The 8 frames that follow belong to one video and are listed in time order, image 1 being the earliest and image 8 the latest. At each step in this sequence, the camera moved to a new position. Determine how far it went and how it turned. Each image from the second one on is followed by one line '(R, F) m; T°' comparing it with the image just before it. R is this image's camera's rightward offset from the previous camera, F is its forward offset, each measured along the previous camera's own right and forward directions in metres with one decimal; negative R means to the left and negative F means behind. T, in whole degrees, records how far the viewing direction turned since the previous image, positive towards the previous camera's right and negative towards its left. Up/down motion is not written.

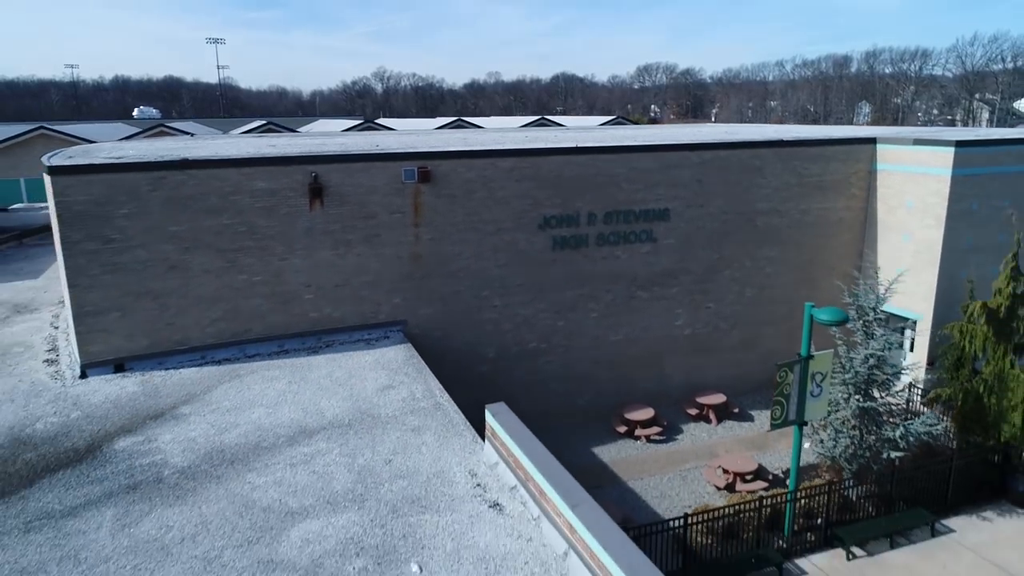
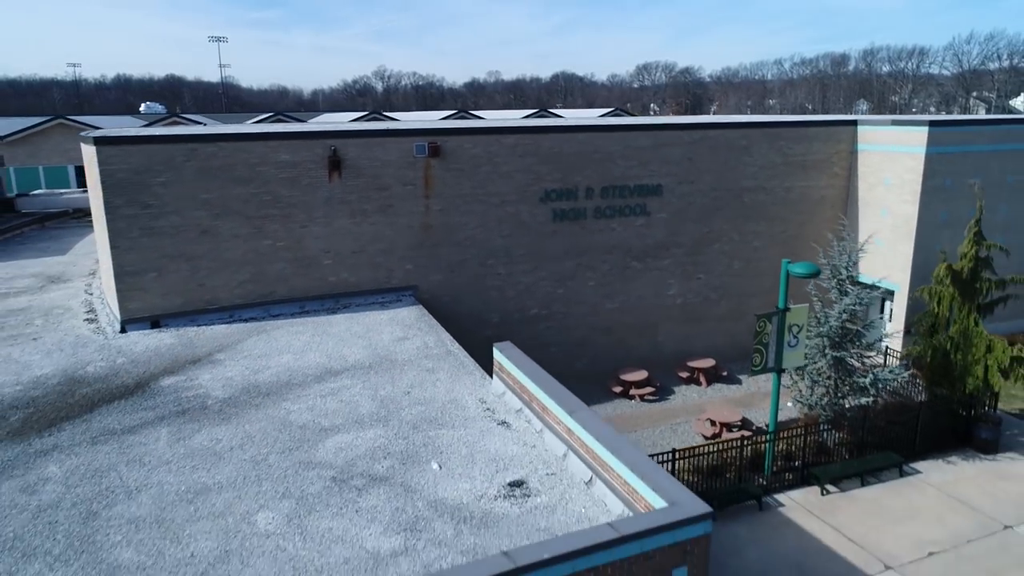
(-0.1, -1.3) m; 0°
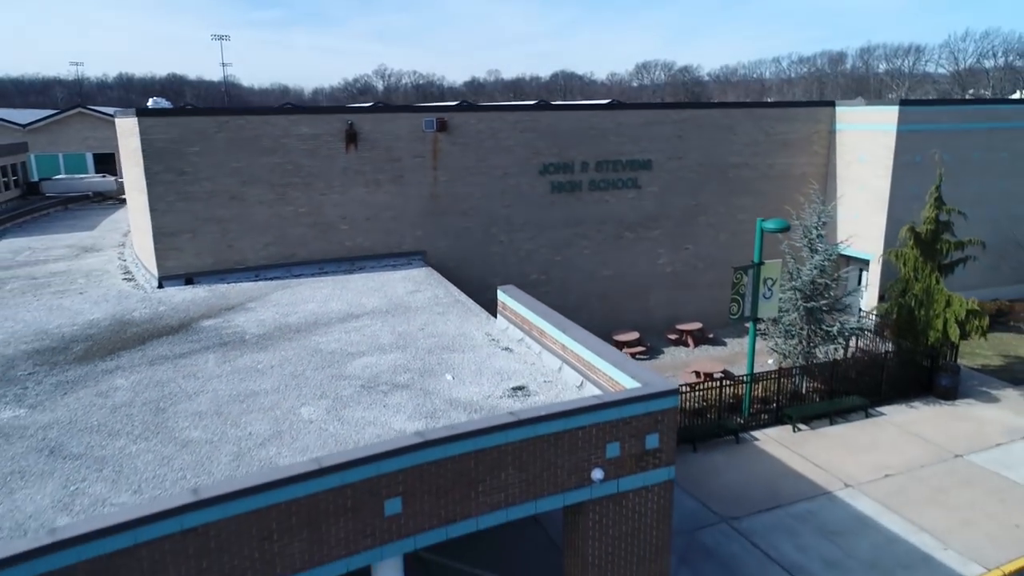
(0.0, -1.6) m; 0°
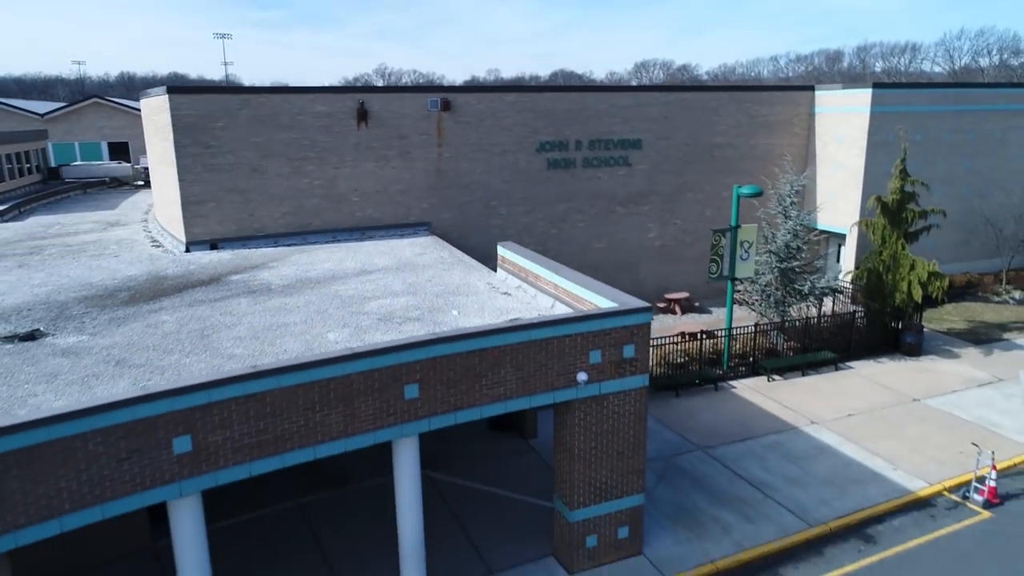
(0.0, -1.5) m; 0°
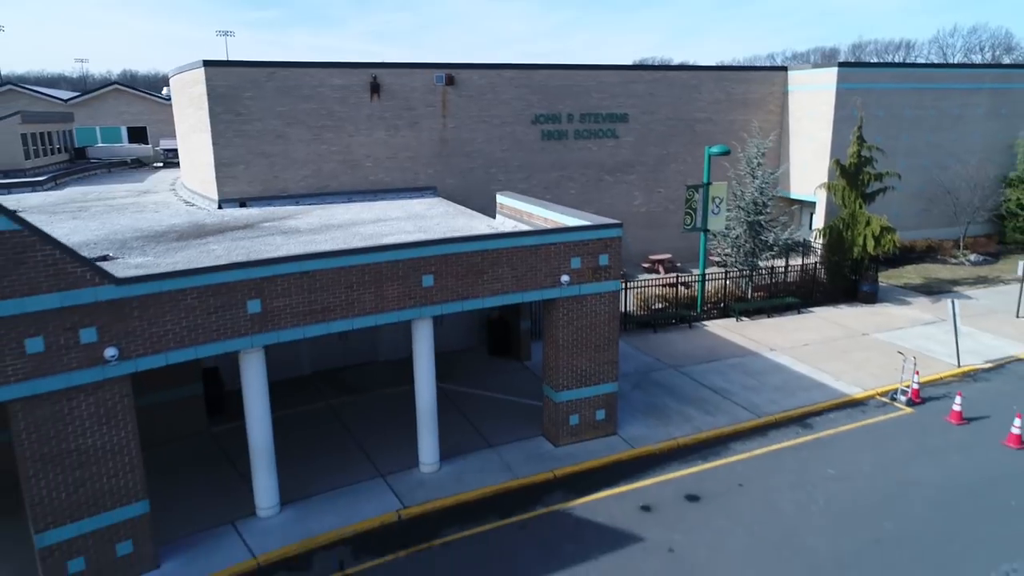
(+0.1, -2.3) m; 0°
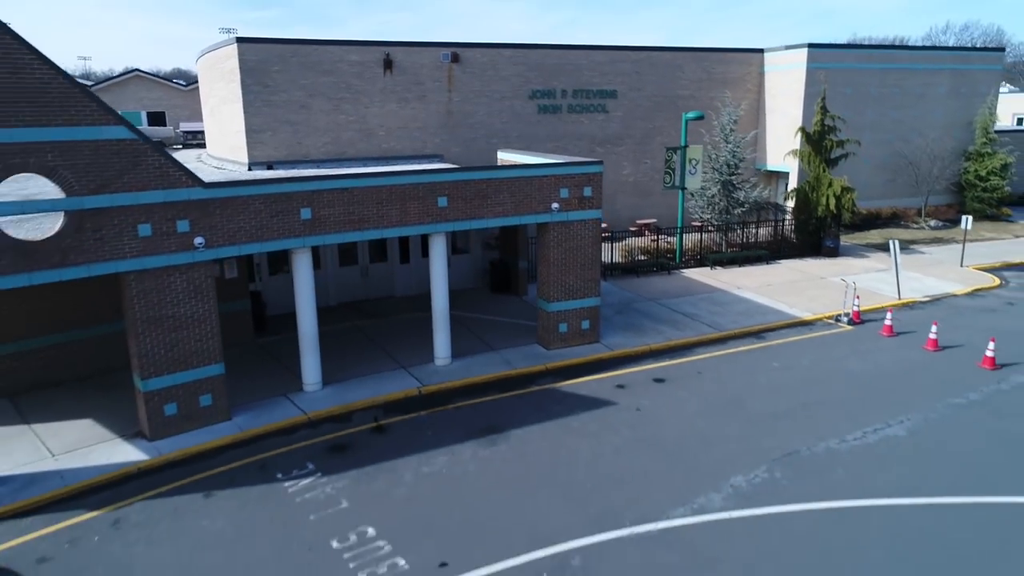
(0.0, -2.5) m; 0°
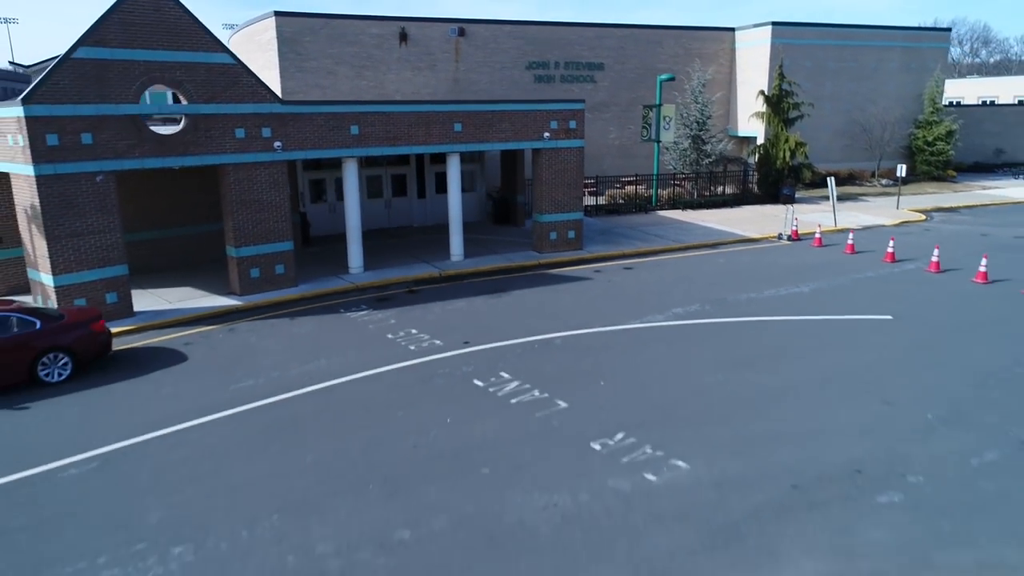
(-0.1, -3.7) m; 0°
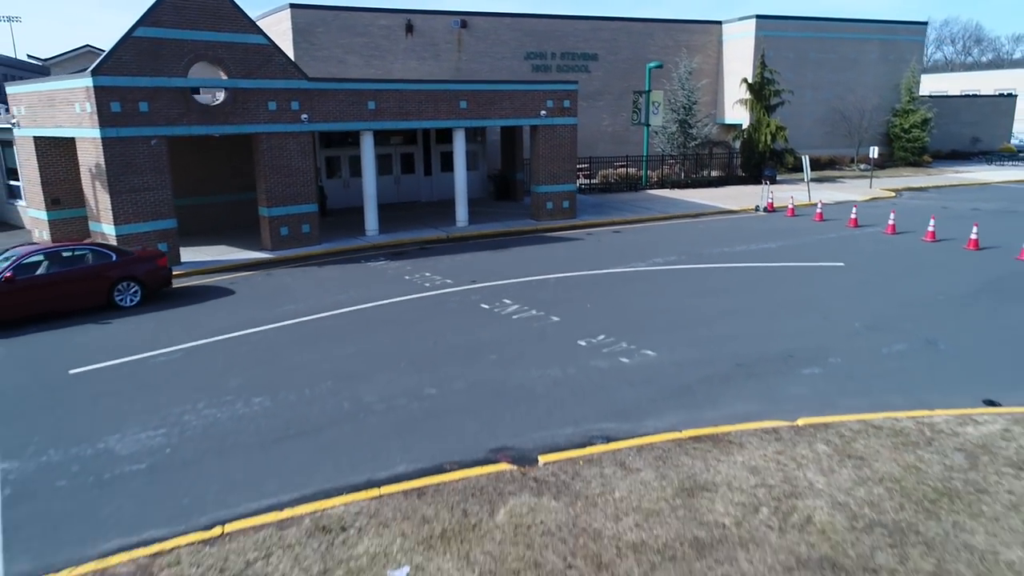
(0.0, -1.9) m; 0°
